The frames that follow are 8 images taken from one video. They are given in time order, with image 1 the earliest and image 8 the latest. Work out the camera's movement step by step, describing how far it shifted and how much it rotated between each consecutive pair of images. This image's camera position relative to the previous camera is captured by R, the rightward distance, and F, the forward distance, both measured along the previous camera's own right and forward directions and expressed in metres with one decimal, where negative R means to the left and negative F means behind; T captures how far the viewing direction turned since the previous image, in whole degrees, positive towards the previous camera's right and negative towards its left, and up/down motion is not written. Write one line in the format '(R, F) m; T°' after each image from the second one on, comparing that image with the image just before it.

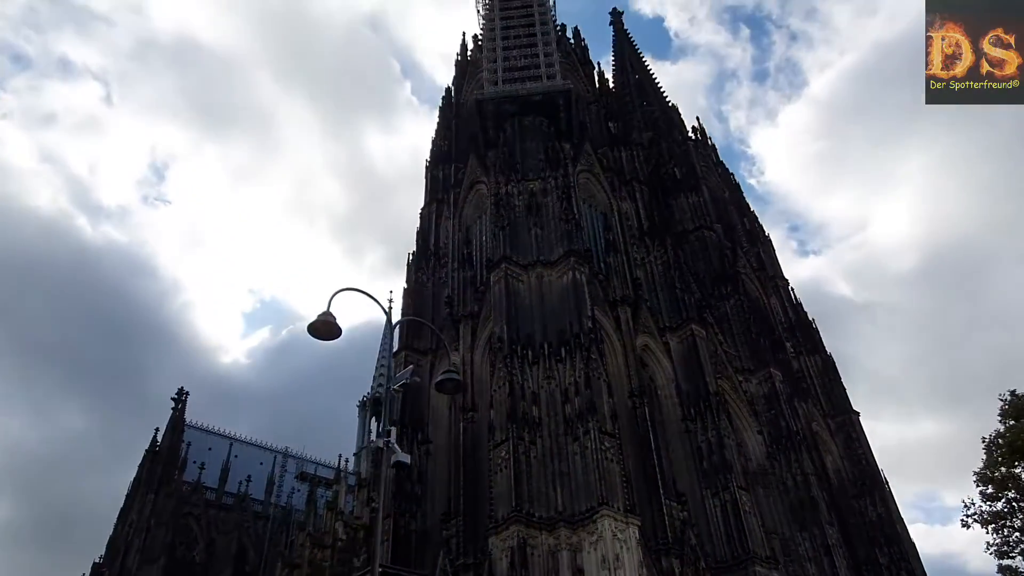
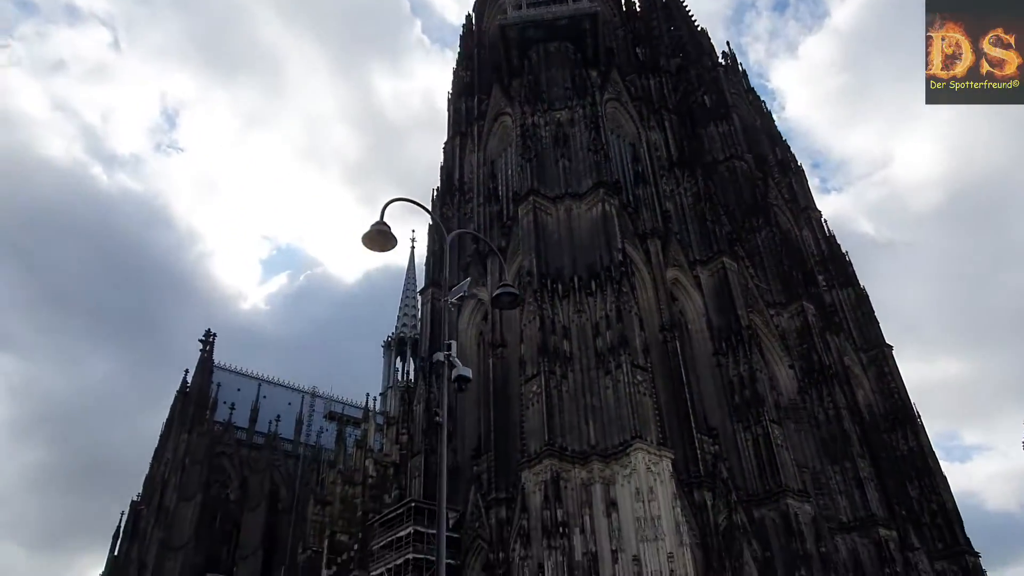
(-0.5, +0.7) m; -1°
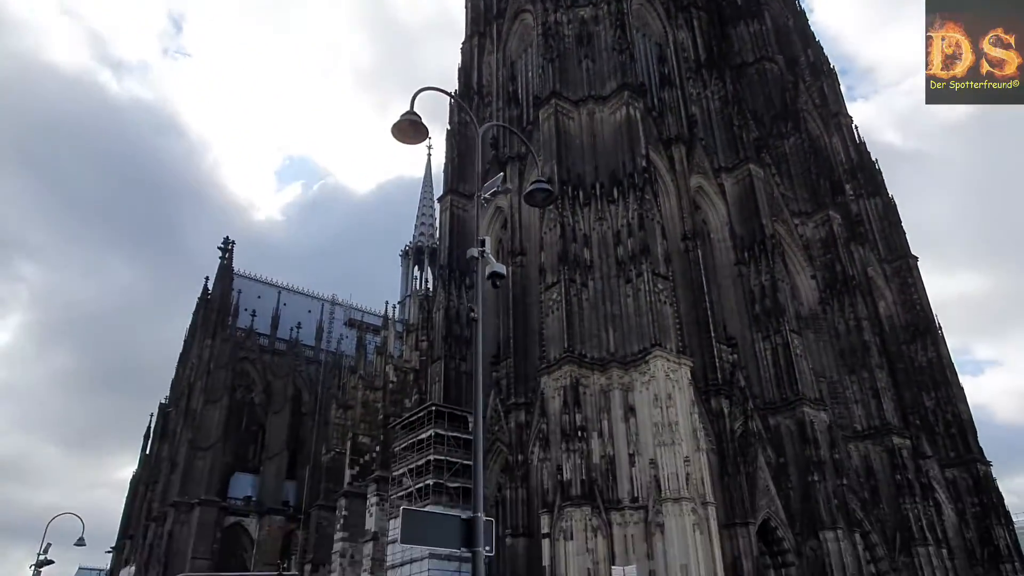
(-0.2, +0.4) m; -1°
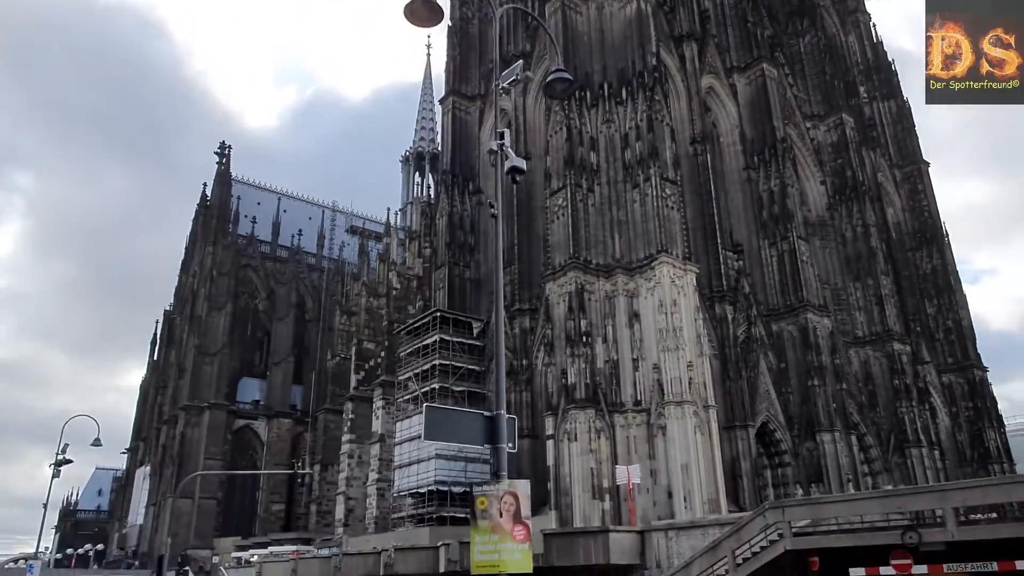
(-0.2, +0.3) m; 0°
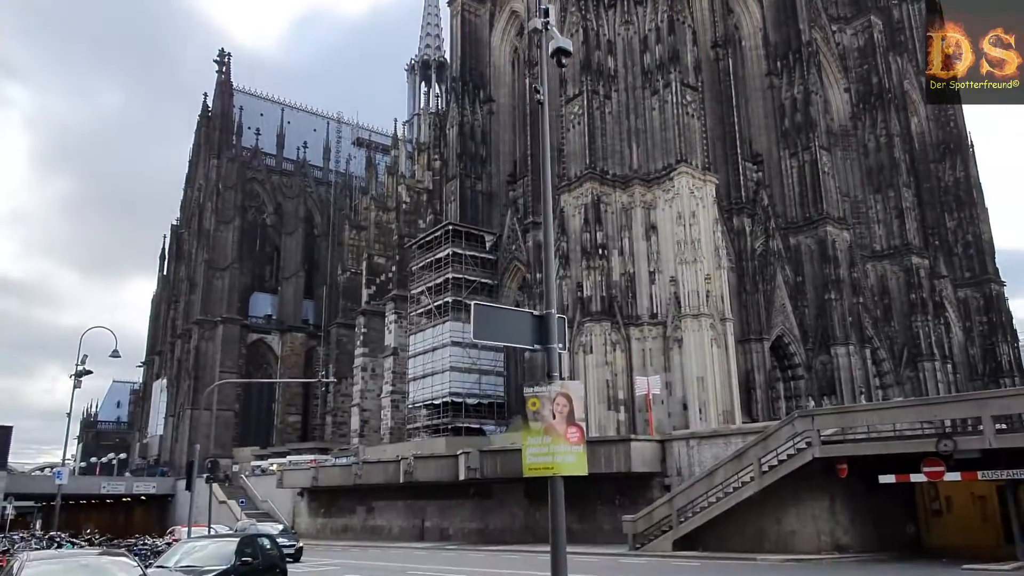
(-0.3, +0.4) m; 0°
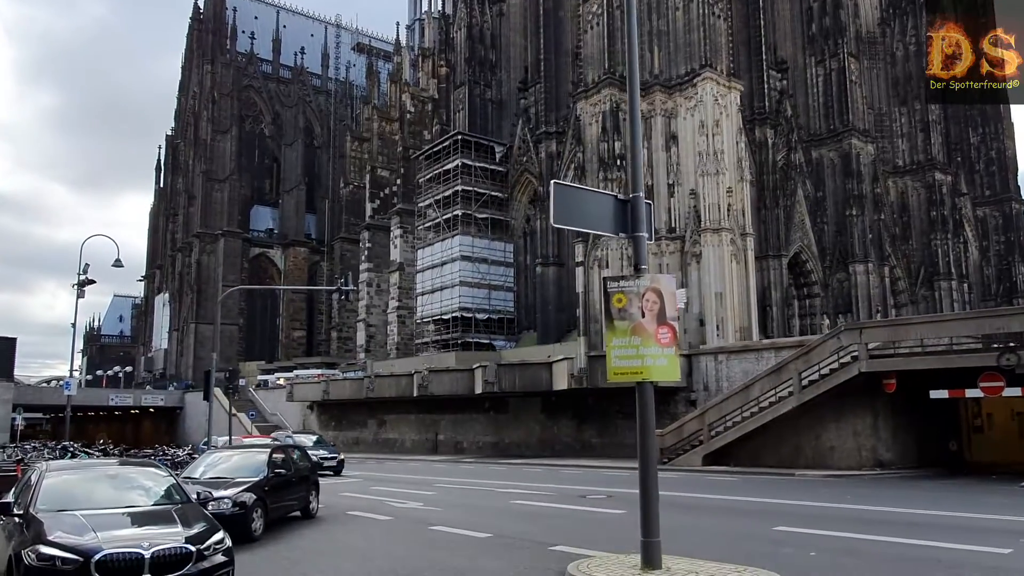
(-0.5, +0.8) m; 0°
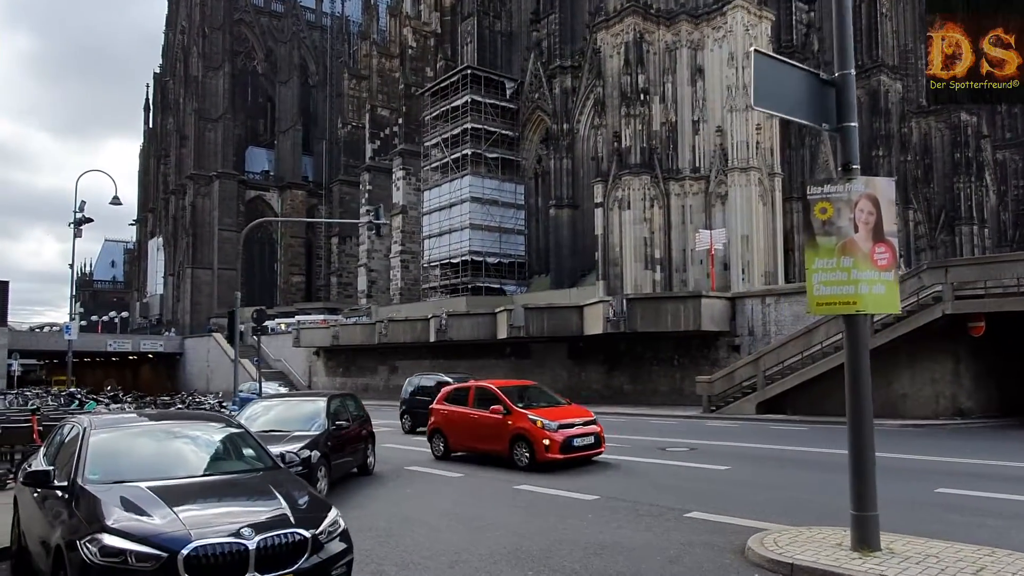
(-0.9, +1.1) m; +1°
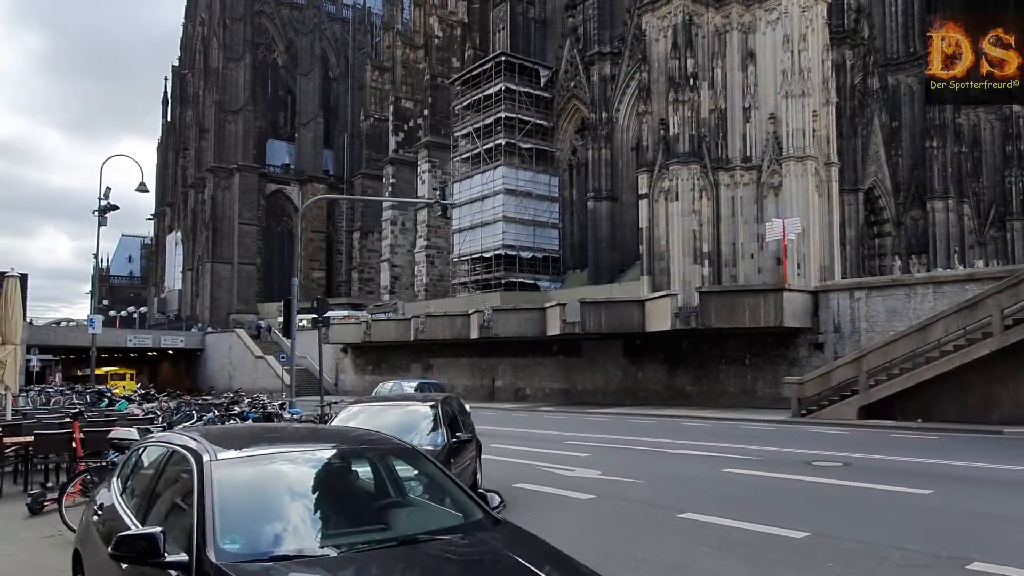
(-1.0, +1.2) m; -1°
